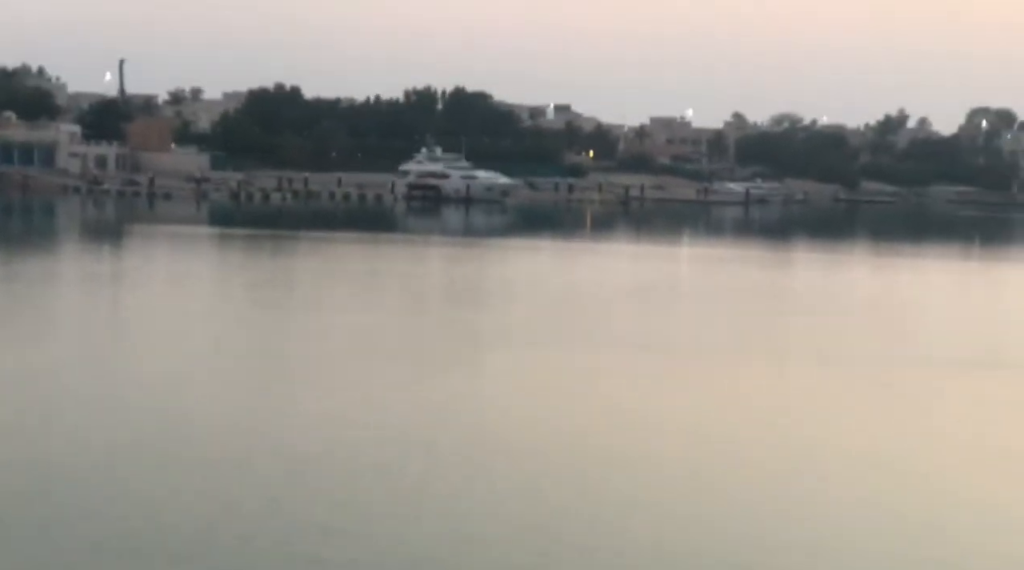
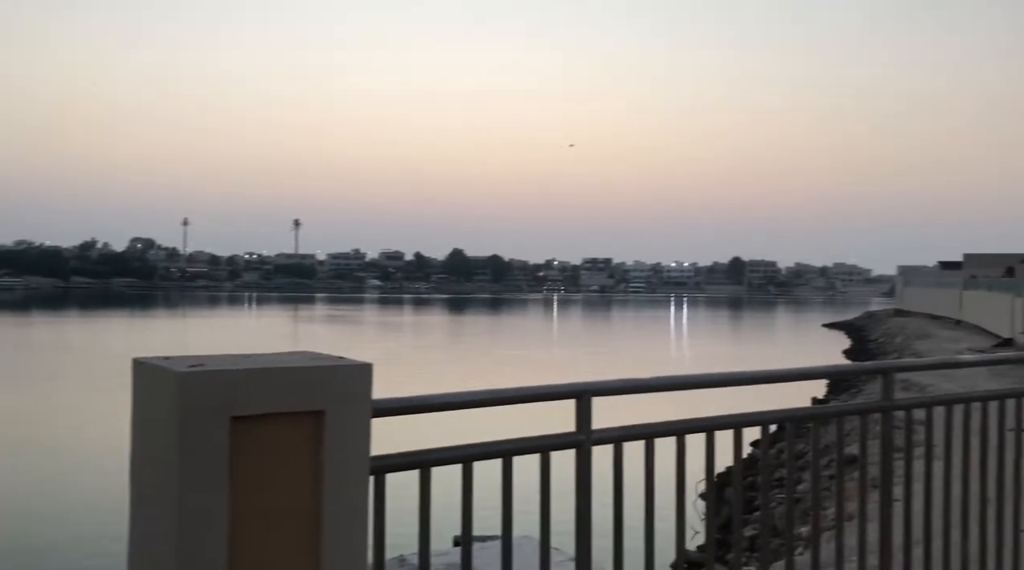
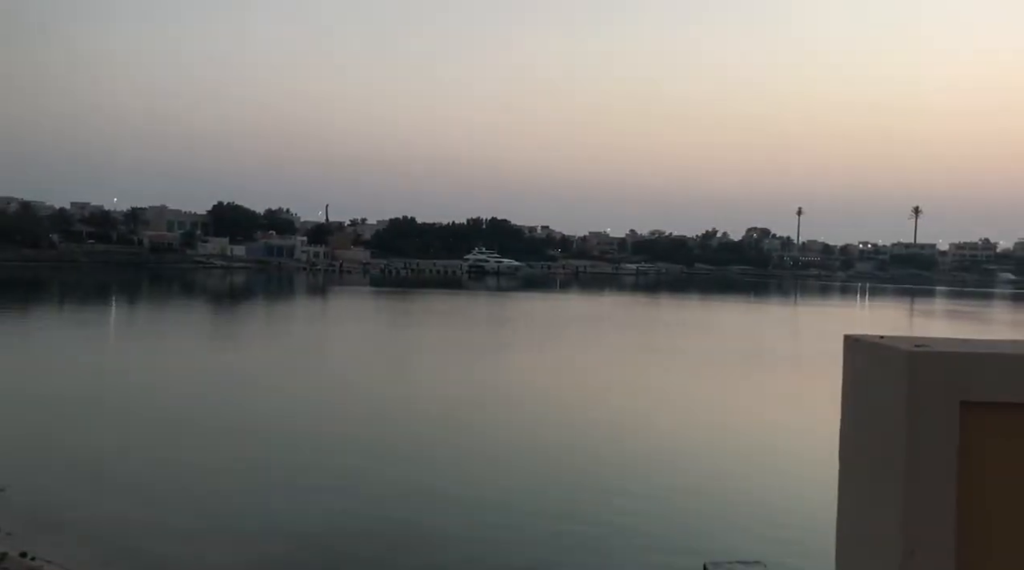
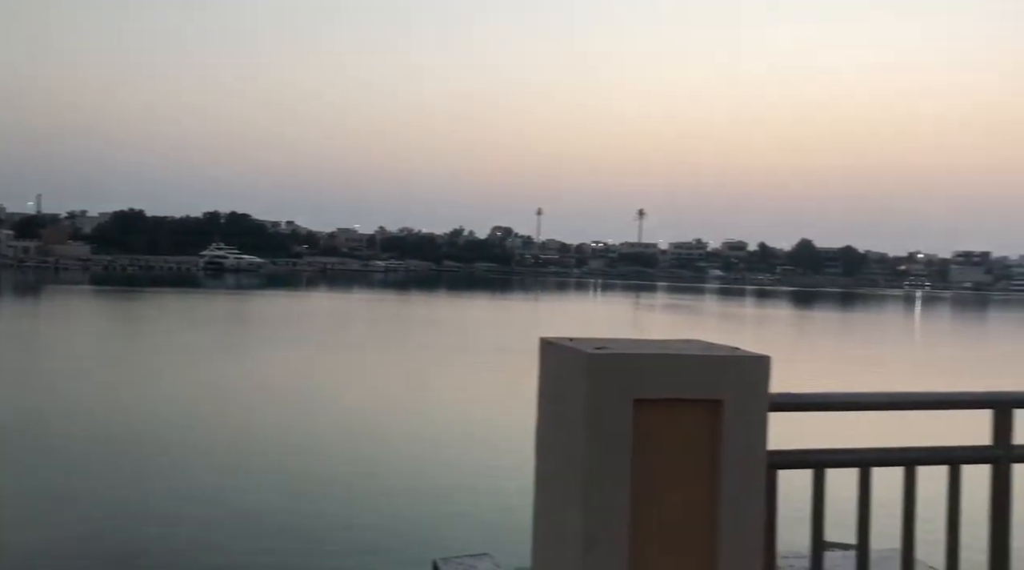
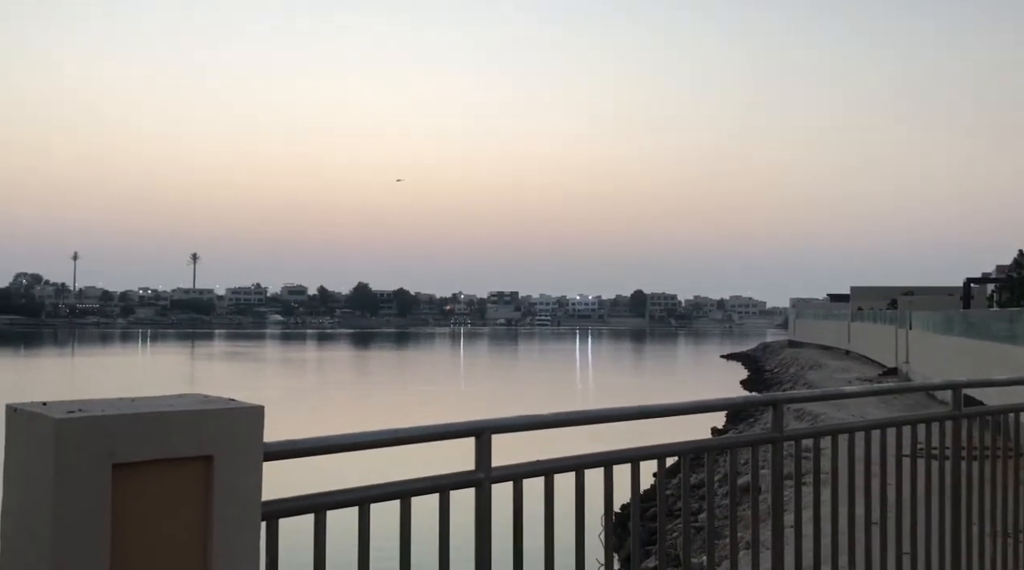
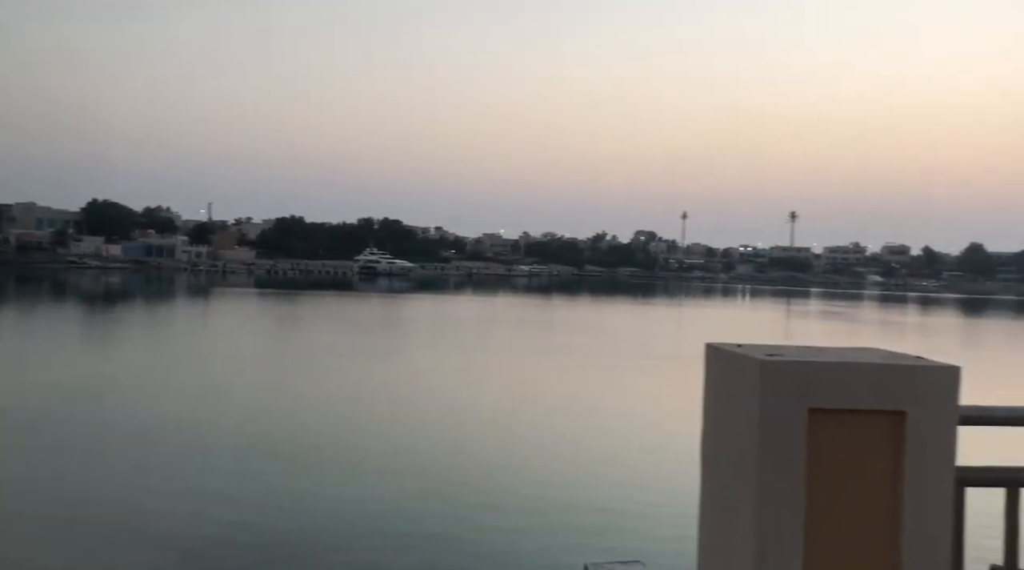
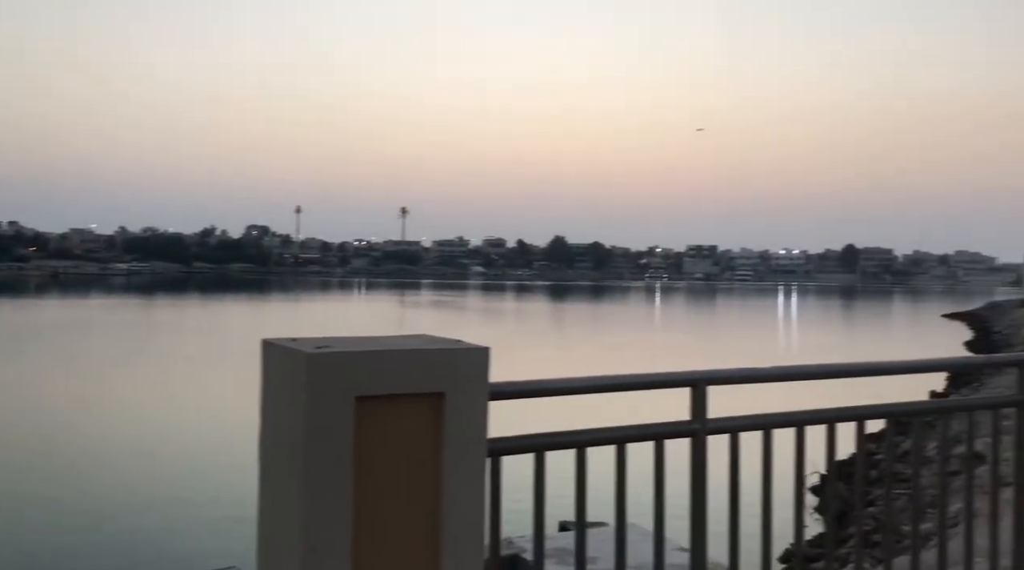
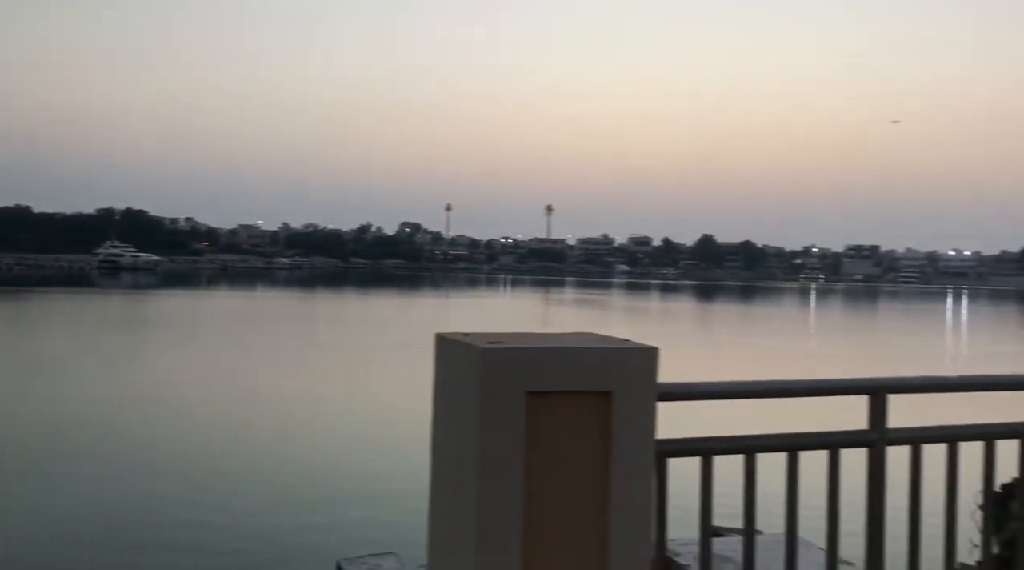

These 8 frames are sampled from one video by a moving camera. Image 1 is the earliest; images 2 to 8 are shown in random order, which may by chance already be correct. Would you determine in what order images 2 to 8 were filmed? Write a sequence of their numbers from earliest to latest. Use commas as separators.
3, 6, 4, 8, 7, 2, 5
